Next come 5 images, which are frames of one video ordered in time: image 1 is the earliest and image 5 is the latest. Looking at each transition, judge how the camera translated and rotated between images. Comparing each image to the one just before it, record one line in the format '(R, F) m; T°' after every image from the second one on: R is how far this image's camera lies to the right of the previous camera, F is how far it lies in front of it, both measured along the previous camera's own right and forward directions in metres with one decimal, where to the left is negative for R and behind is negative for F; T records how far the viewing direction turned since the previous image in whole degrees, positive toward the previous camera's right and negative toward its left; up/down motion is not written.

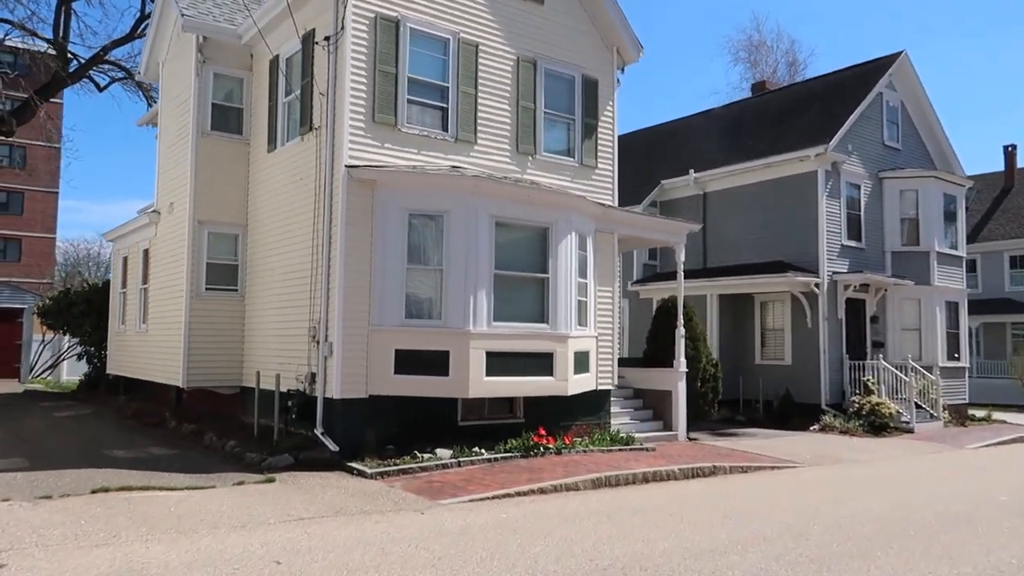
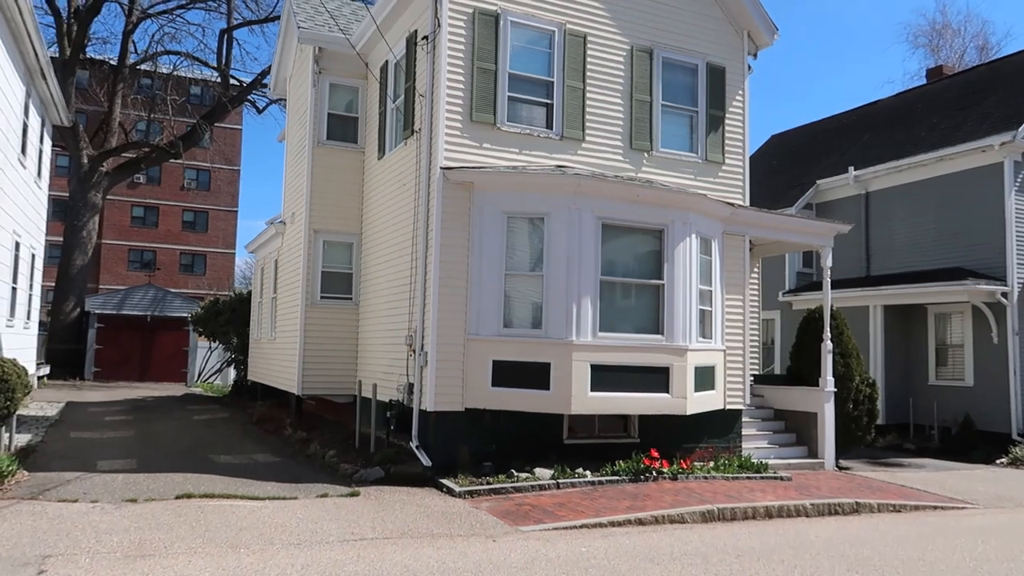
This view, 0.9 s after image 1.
(+0.8, +0.9) m; -12°
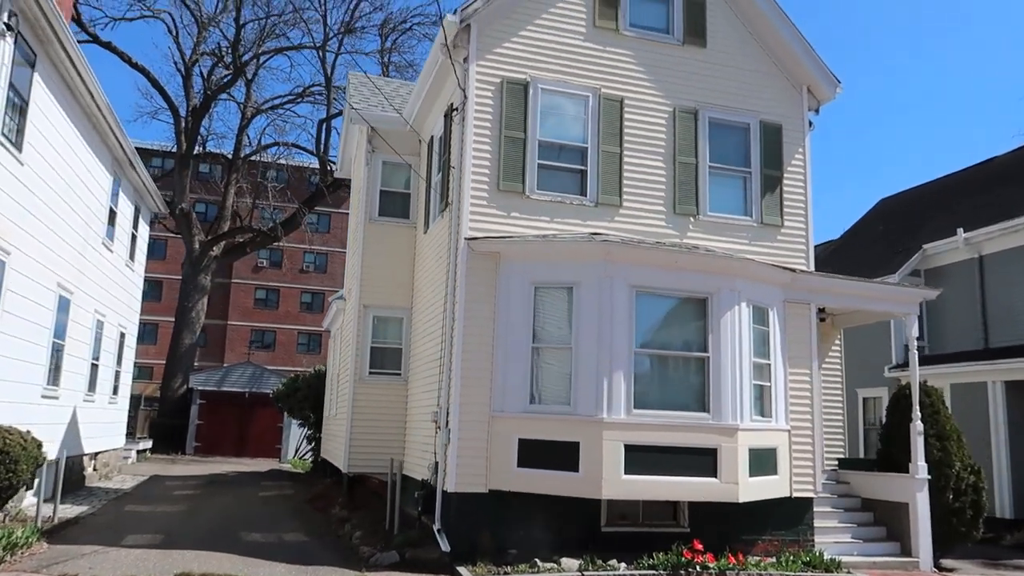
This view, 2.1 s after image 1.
(+1.2, +0.6) m; -9°
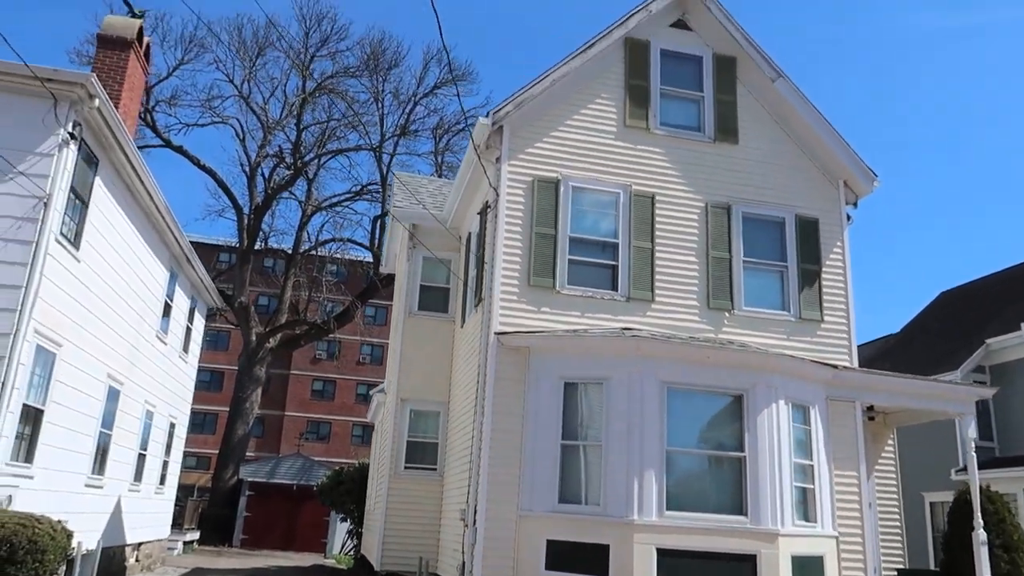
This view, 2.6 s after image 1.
(+0.4, 0.0) m; -4°
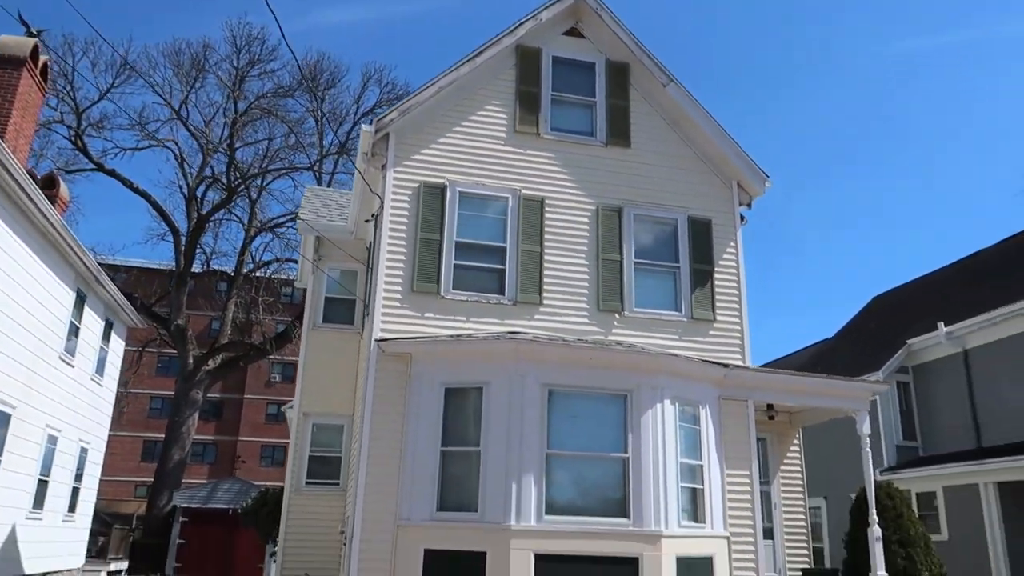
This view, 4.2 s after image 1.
(+1.2, +0.1) m; +2°
